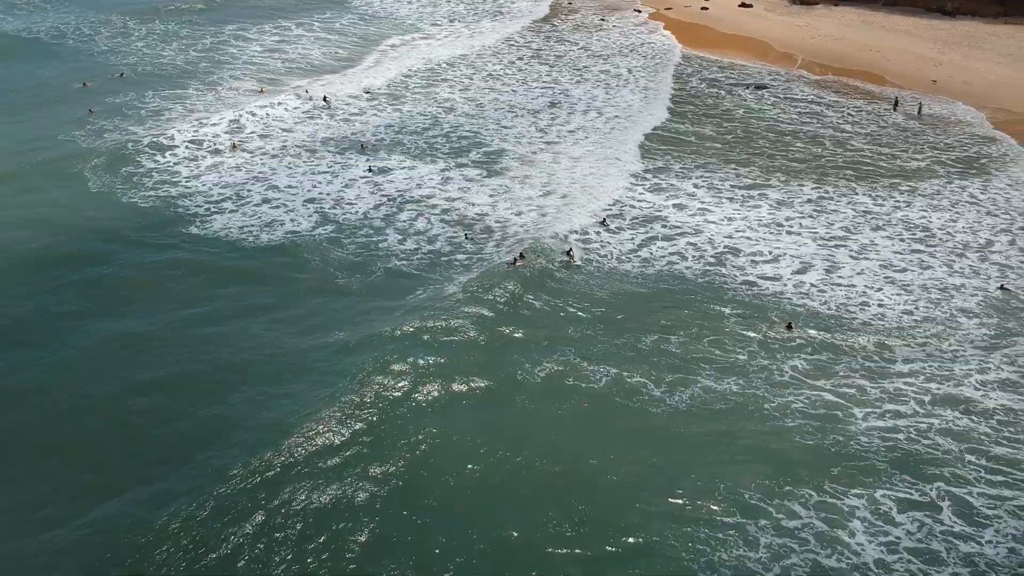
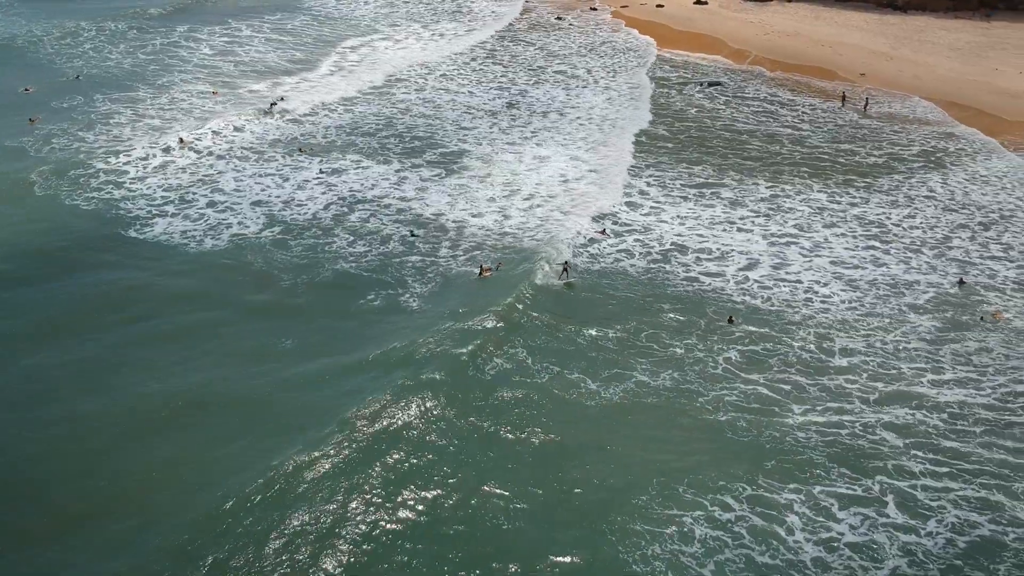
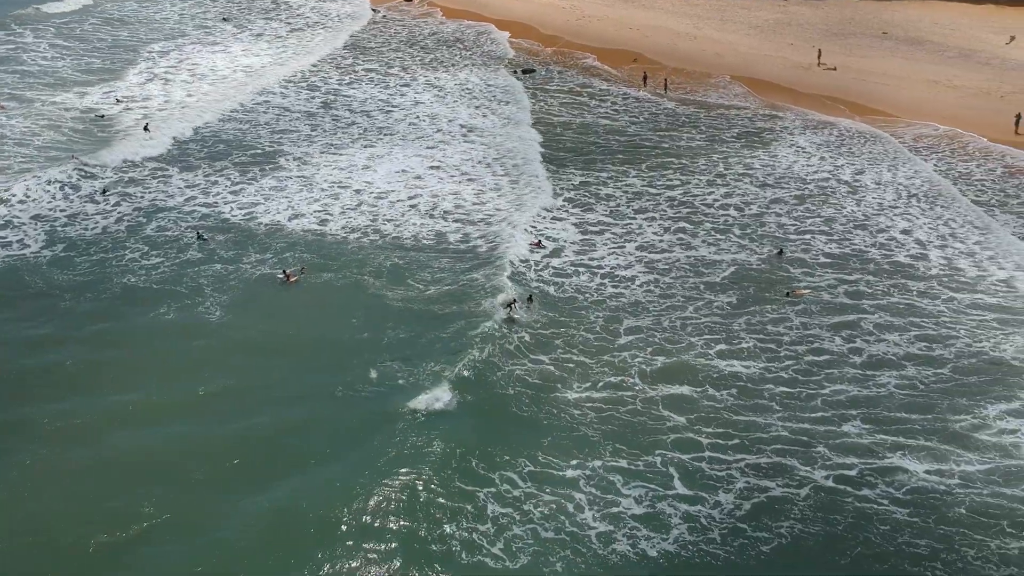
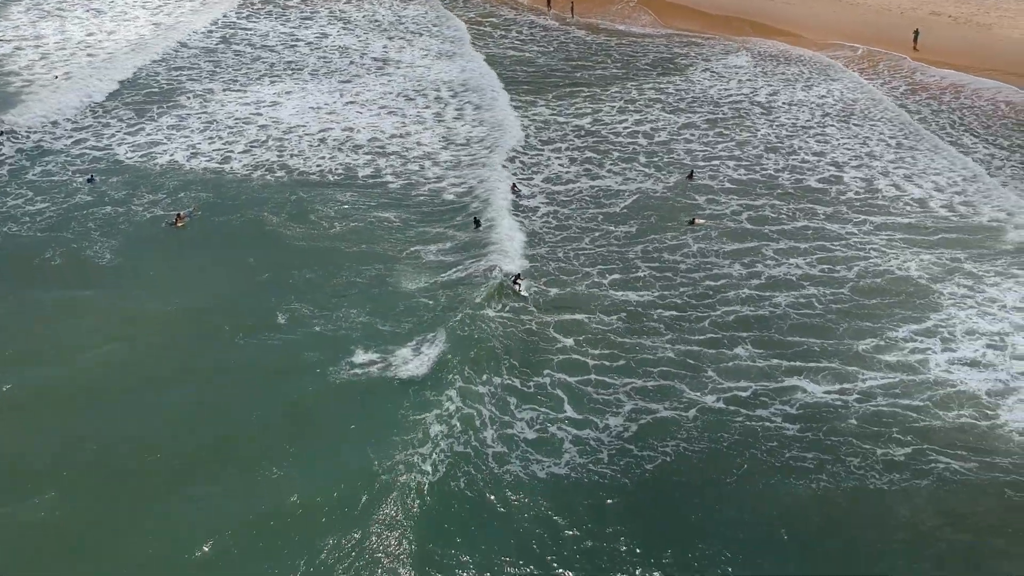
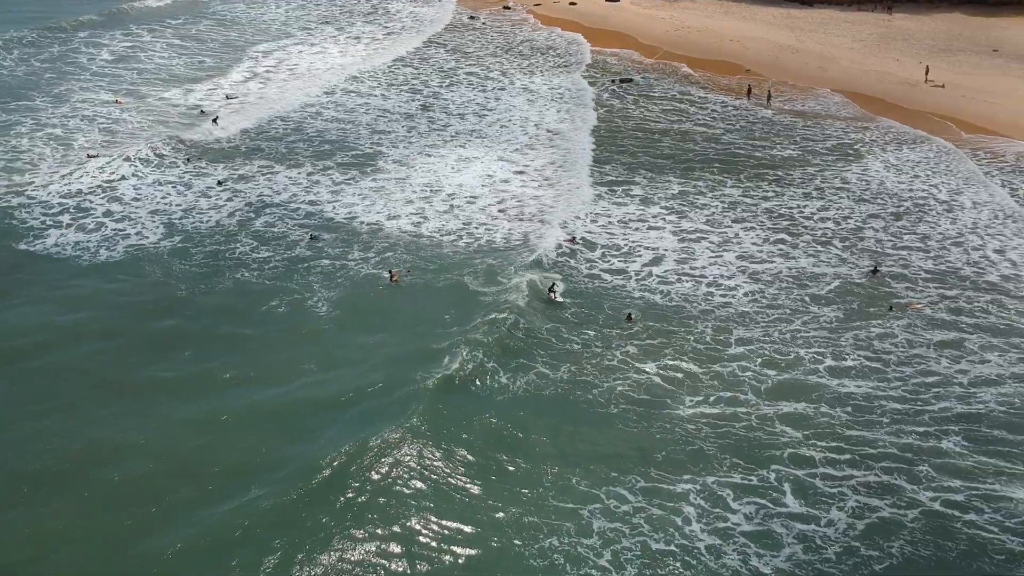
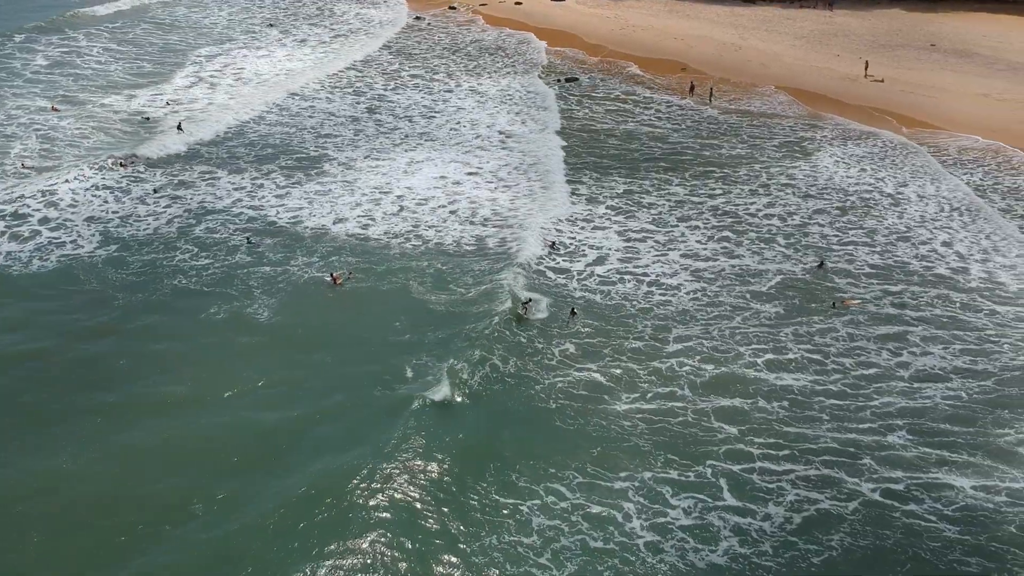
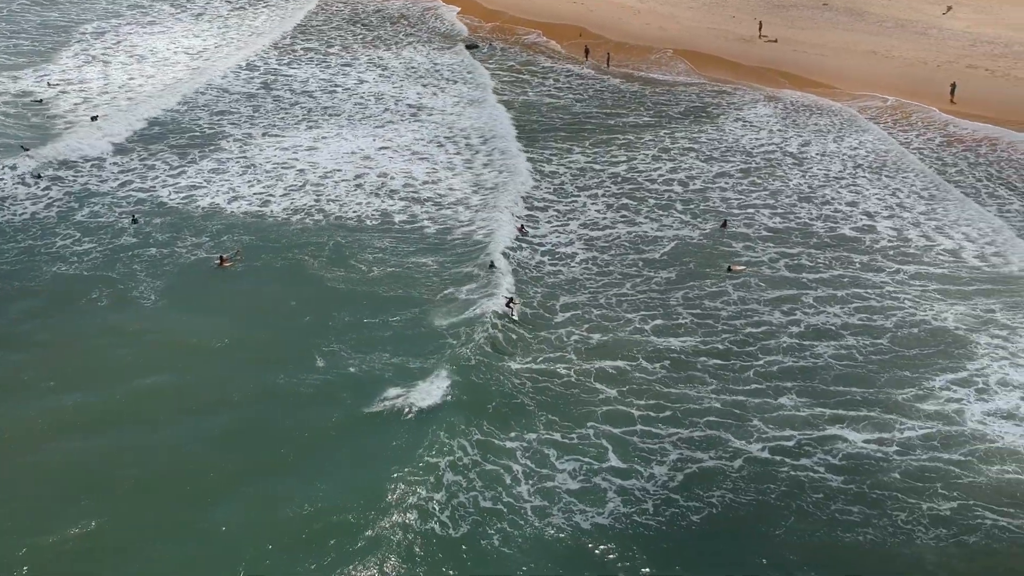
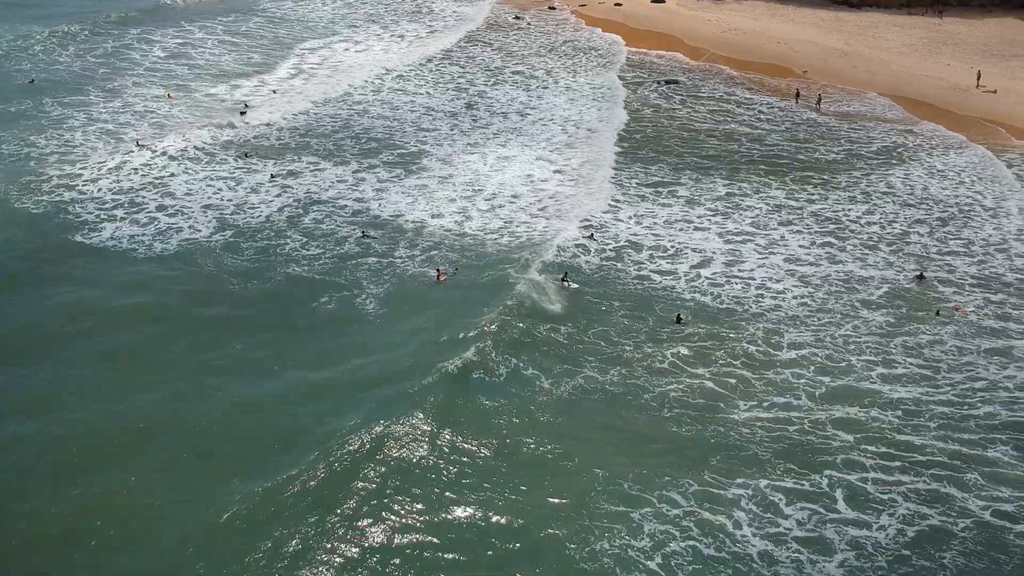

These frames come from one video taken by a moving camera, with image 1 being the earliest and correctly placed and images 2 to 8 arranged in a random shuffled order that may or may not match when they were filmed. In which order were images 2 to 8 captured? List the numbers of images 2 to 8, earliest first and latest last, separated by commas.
2, 8, 5, 6, 3, 7, 4
